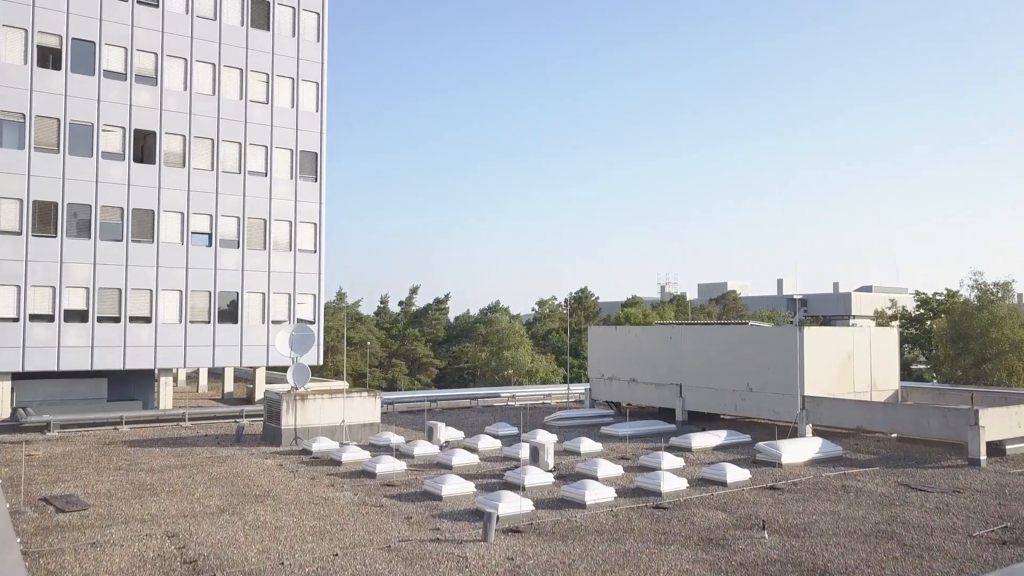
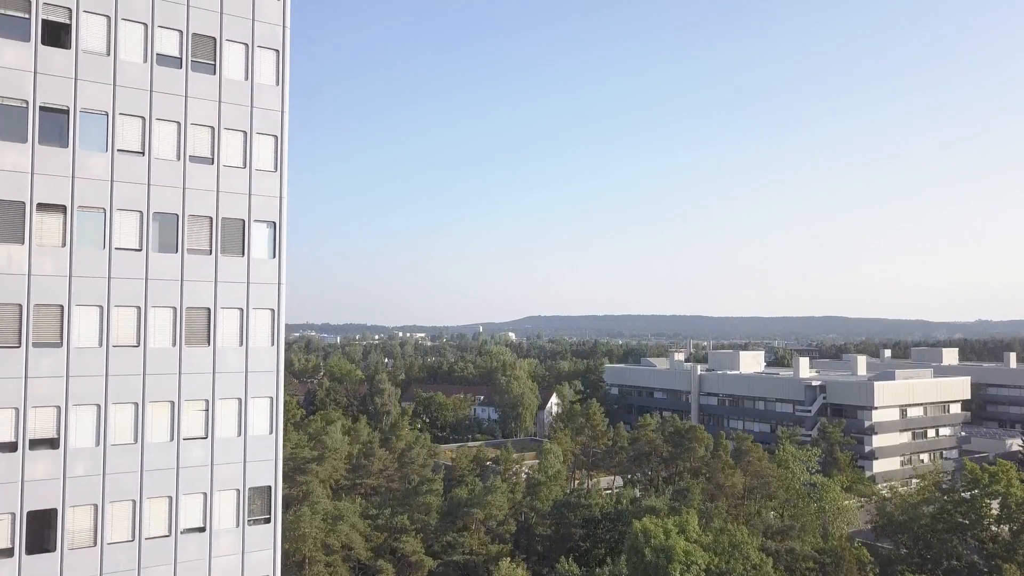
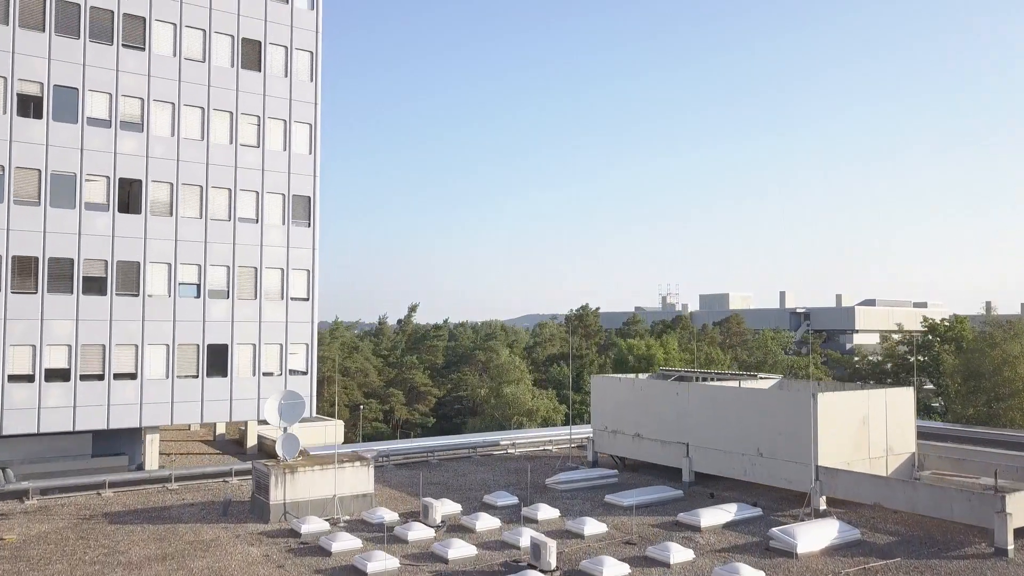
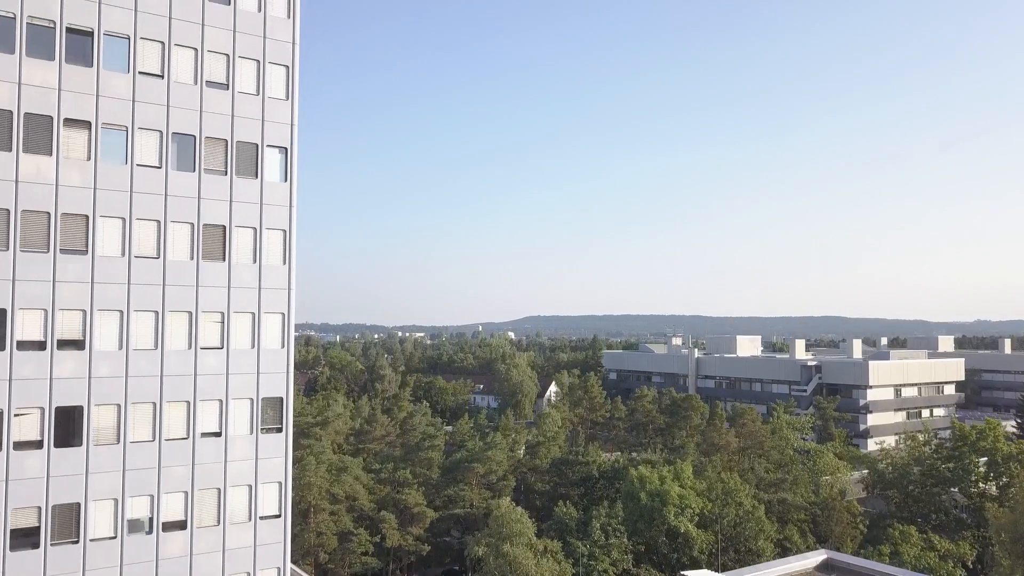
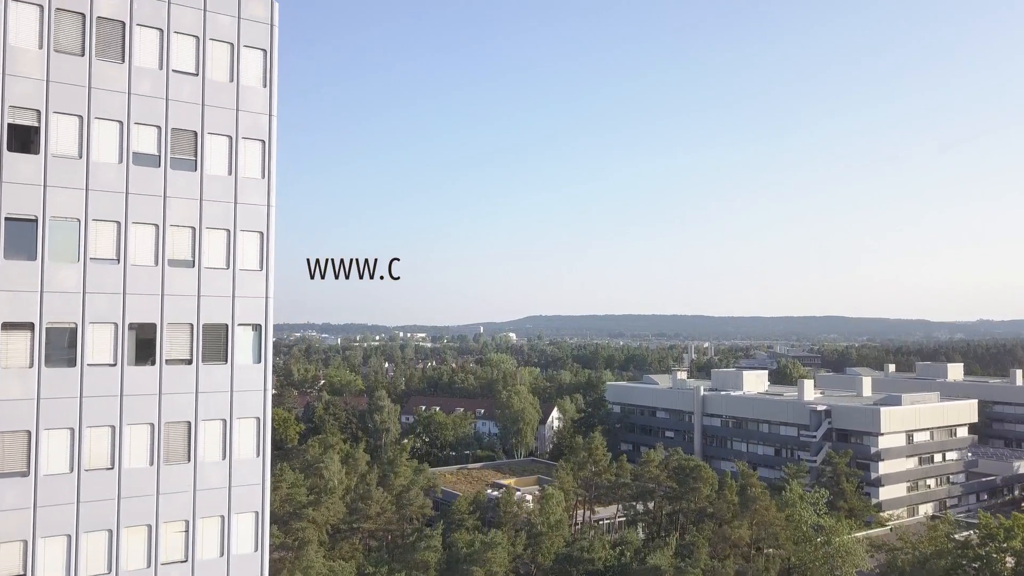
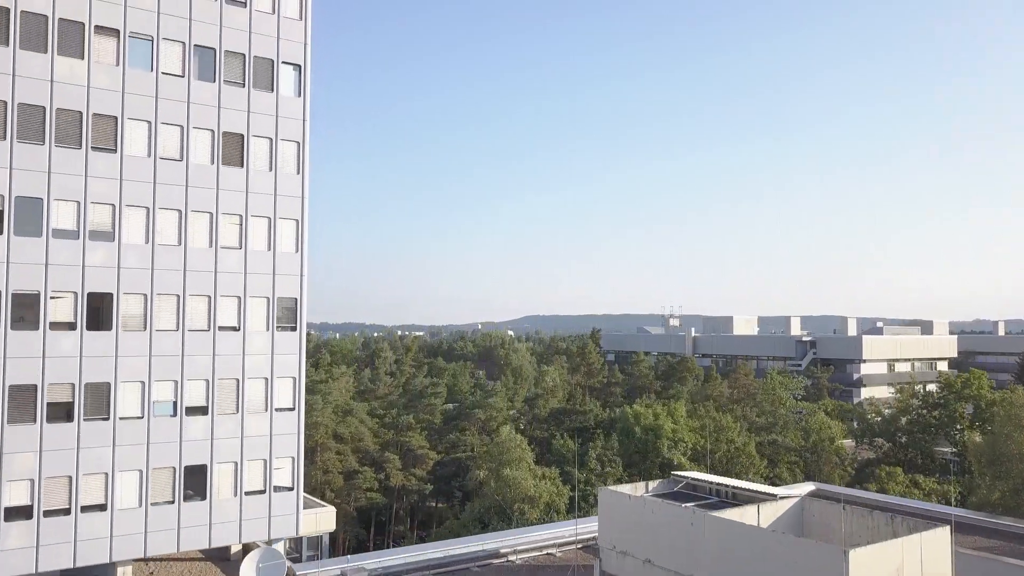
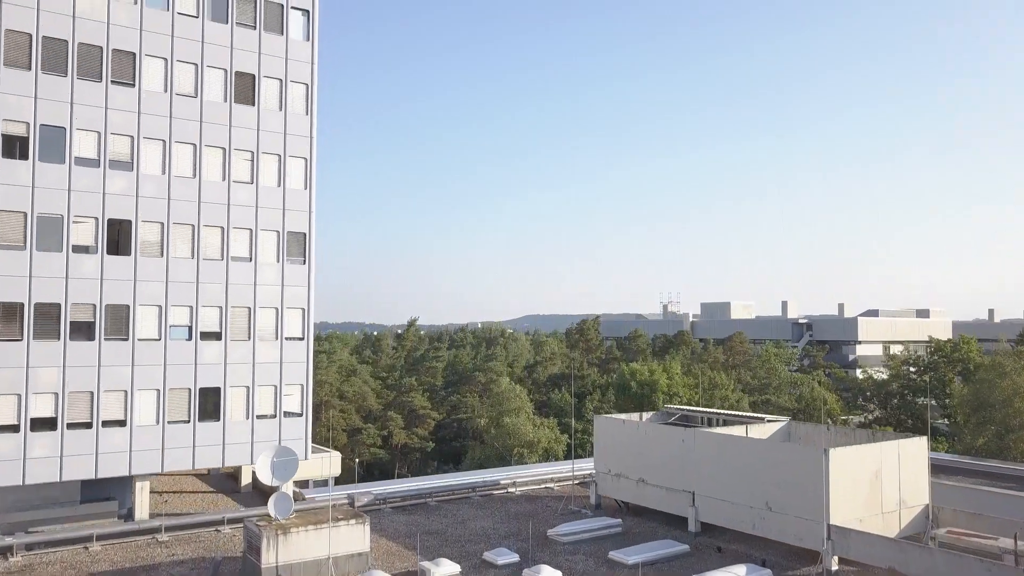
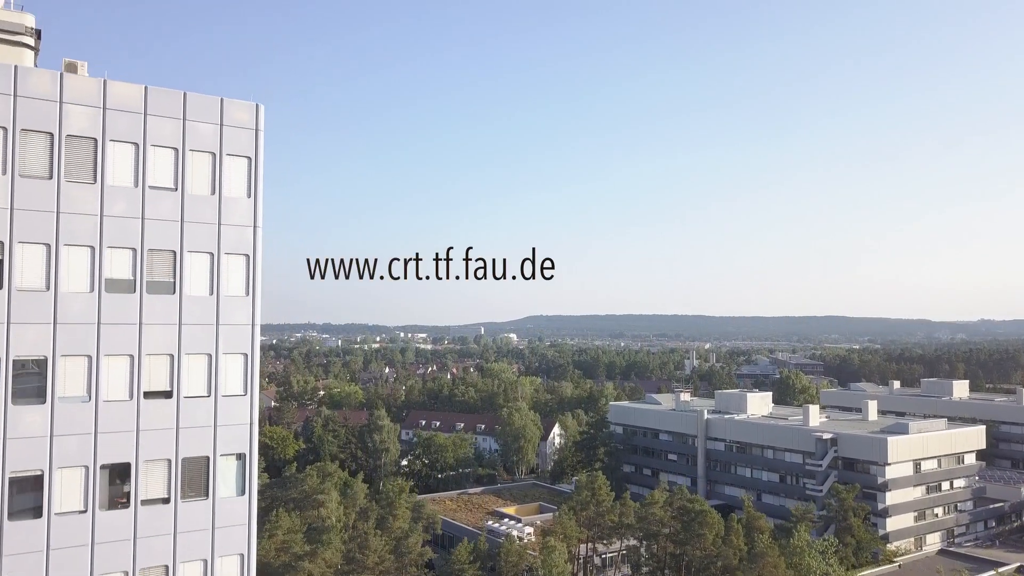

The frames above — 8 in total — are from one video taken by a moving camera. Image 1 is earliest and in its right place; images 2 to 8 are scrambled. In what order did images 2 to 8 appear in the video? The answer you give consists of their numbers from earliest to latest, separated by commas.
3, 7, 6, 4, 2, 5, 8
